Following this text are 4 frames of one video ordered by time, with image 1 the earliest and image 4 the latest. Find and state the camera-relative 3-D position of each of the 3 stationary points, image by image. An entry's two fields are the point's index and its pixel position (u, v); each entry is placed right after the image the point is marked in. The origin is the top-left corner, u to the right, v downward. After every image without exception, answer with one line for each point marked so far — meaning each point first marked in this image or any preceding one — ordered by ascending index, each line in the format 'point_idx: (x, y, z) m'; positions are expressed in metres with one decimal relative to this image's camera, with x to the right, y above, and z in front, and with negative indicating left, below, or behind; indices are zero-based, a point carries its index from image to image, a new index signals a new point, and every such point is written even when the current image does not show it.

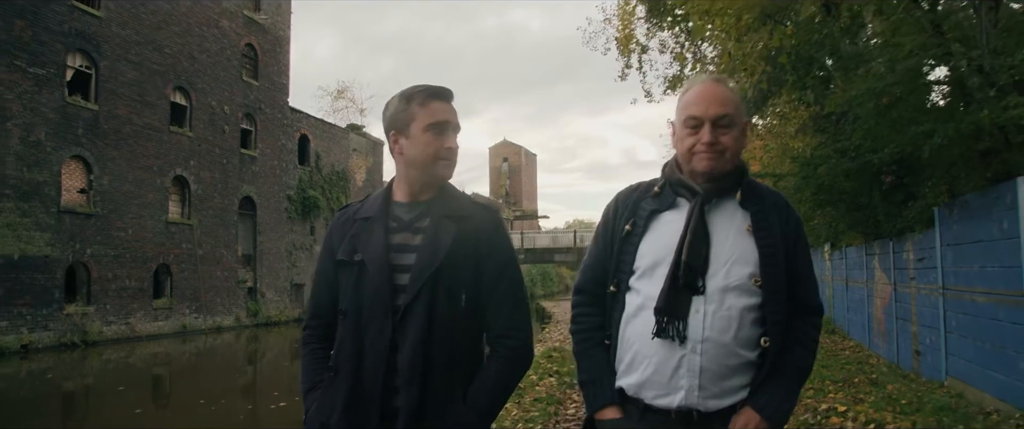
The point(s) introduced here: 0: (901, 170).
0: (+5.0, +0.5, +9.9) m
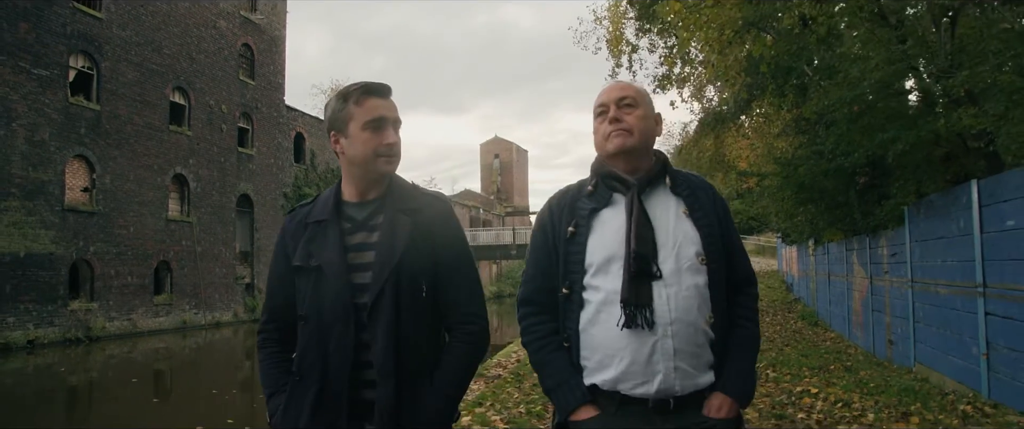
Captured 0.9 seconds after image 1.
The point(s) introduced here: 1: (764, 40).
0: (+5.0, +0.5, +10.6) m
1: (+3.2, +2.2, +9.7) m
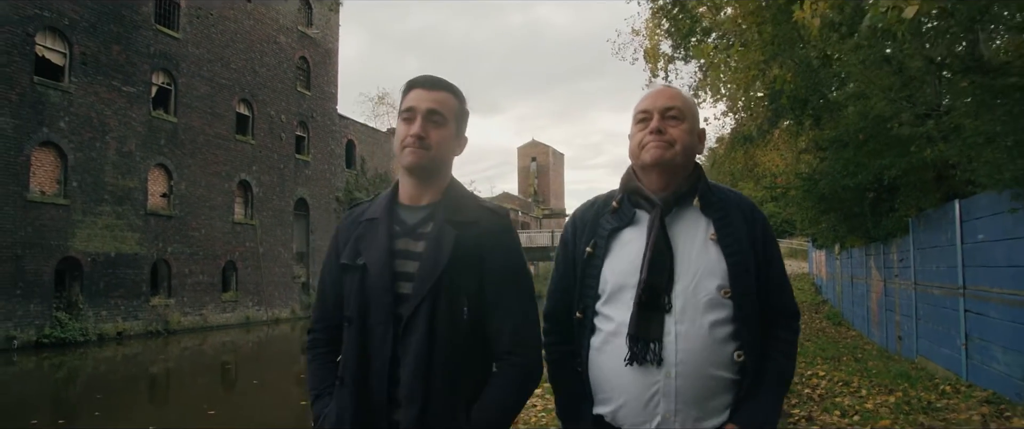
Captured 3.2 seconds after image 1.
0: (+5.9, +0.3, +12.0) m
1: (+4.0, +2.0, +11.1) m
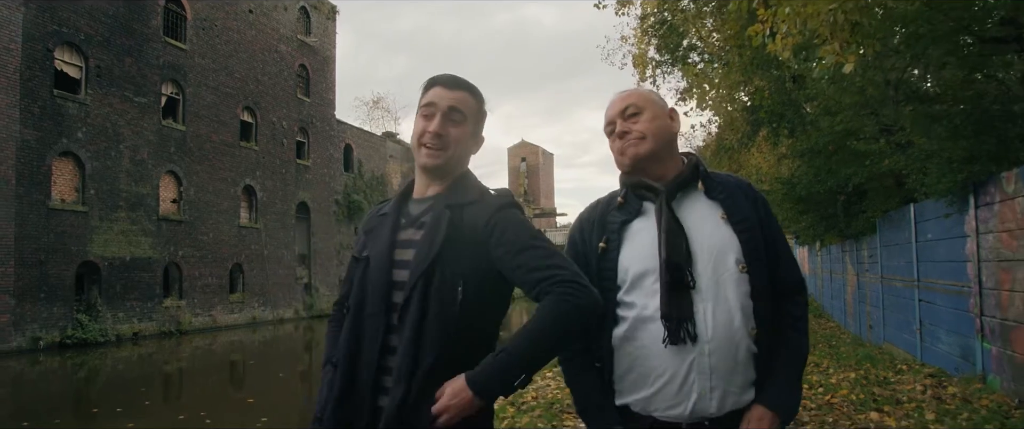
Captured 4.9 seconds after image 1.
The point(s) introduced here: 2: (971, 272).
0: (+6.0, +0.3, +13.2) m
1: (+4.1, +2.0, +12.3) m
2: (+4.2, -0.5, +7.0) m
